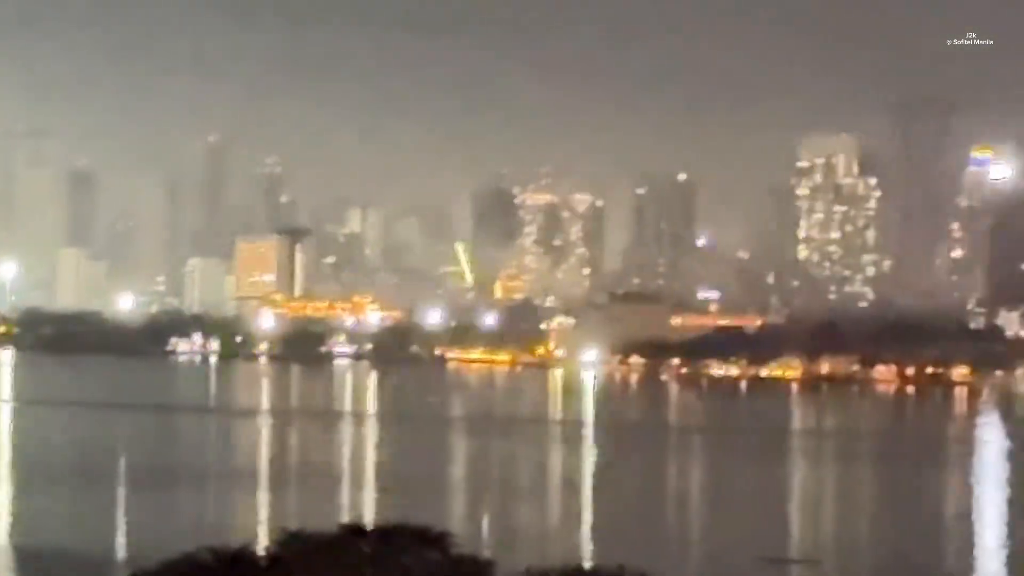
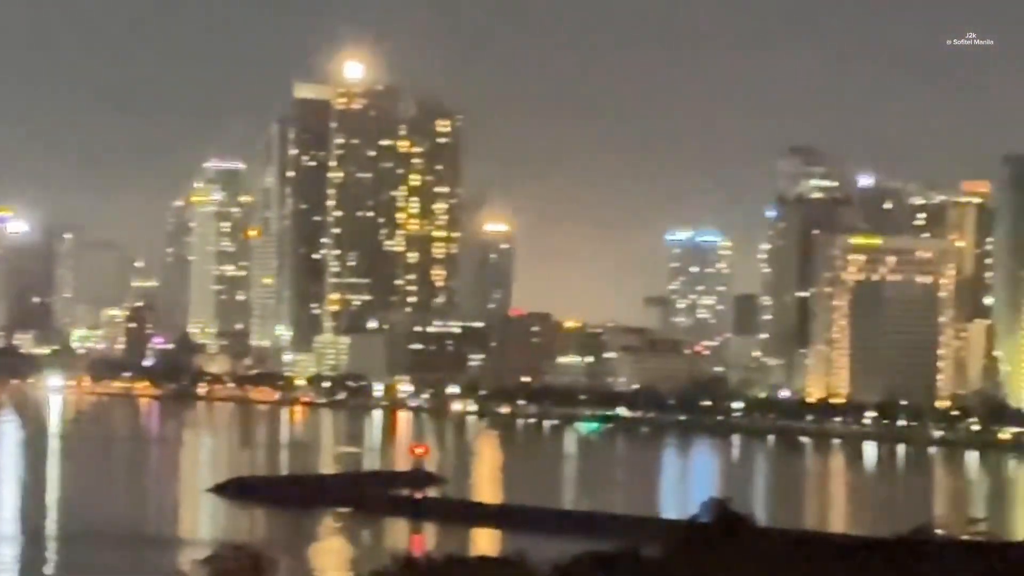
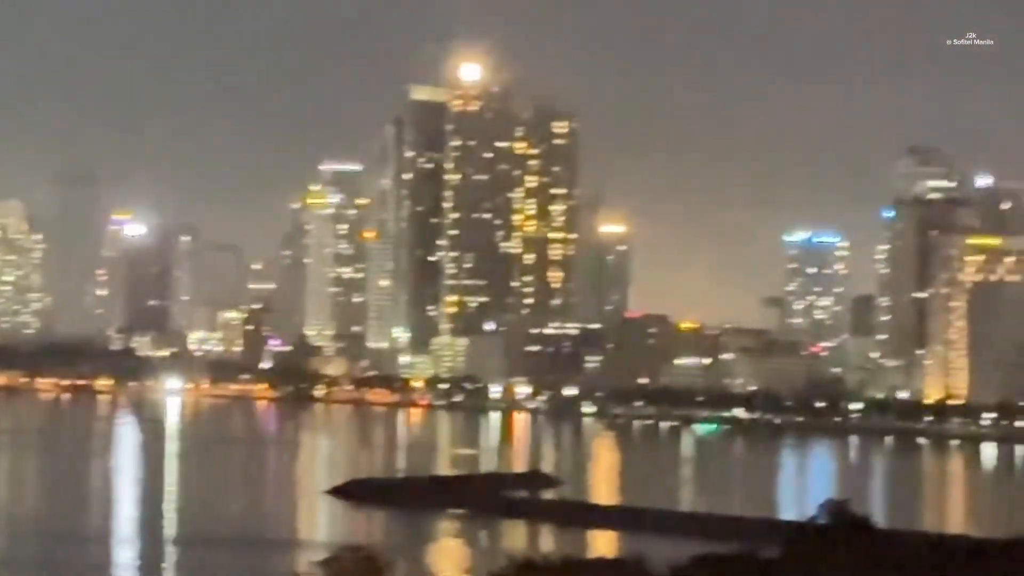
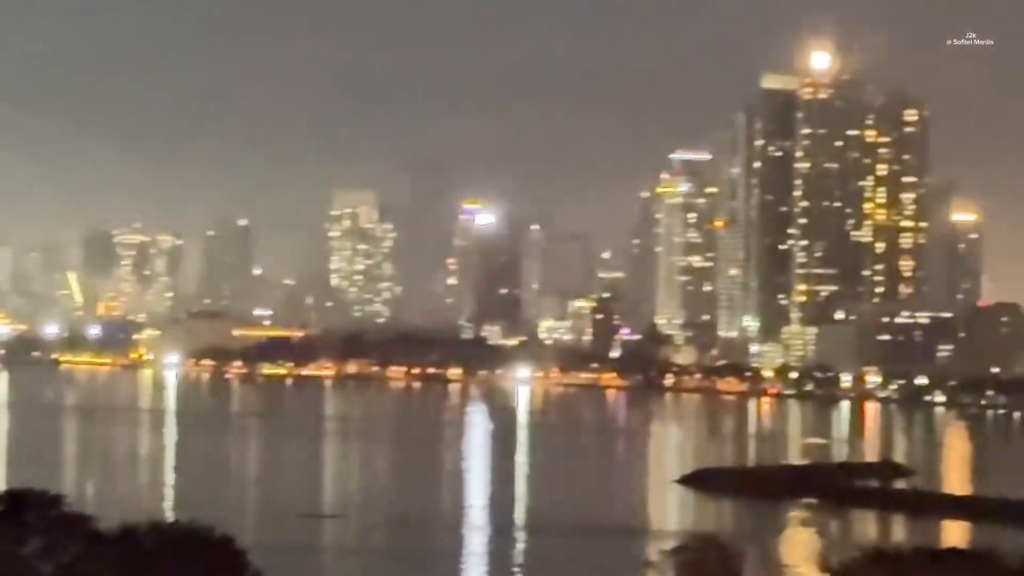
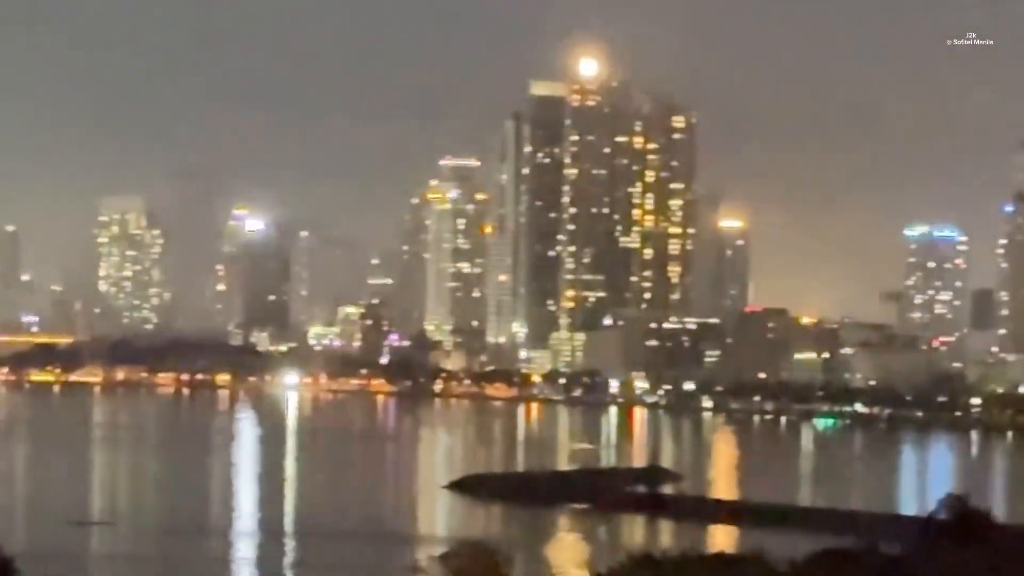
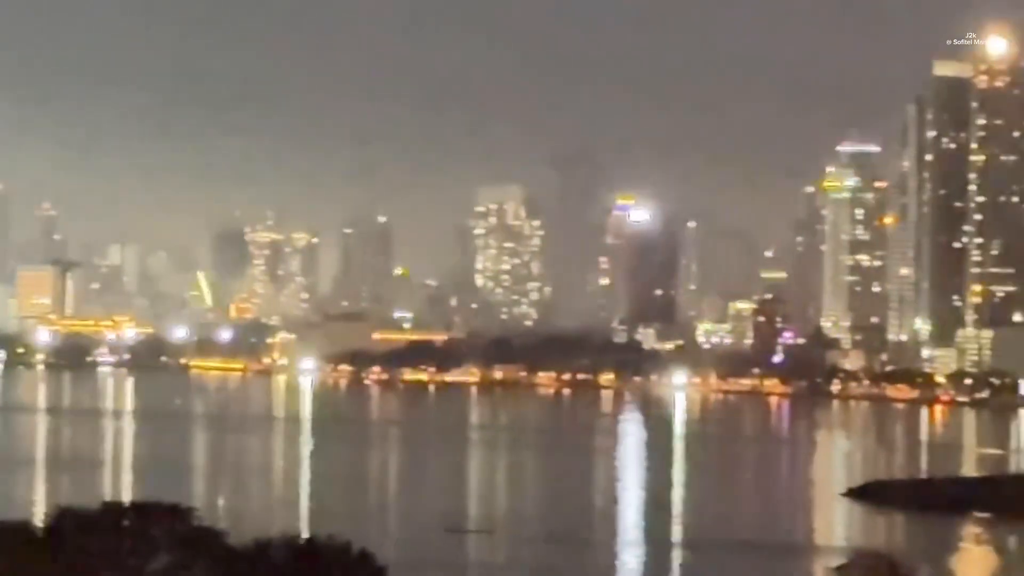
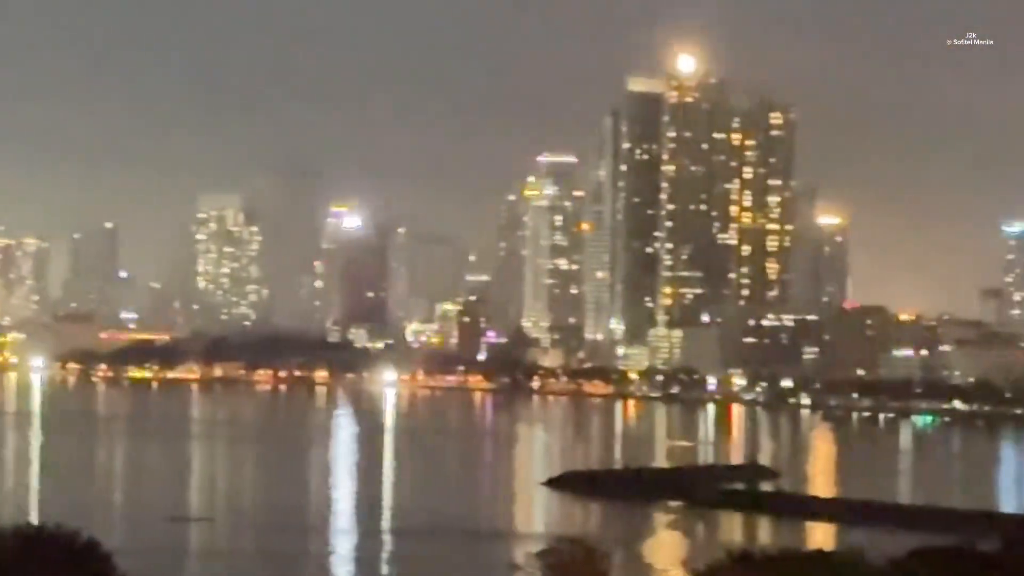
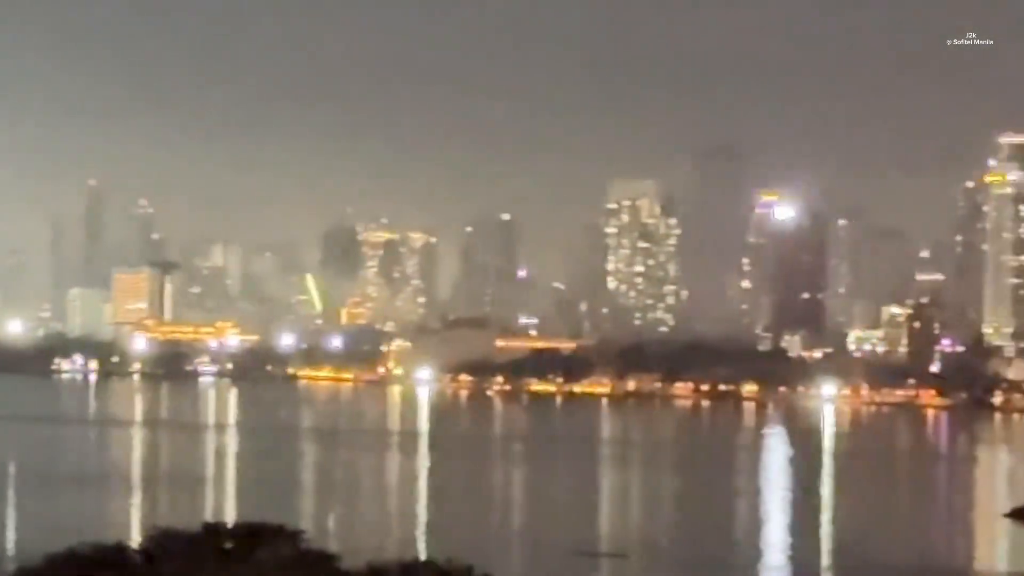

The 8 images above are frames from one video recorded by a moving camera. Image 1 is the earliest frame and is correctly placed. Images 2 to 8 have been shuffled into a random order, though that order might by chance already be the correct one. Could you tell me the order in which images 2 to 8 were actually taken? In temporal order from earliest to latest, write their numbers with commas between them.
8, 6, 4, 7, 5, 3, 2
